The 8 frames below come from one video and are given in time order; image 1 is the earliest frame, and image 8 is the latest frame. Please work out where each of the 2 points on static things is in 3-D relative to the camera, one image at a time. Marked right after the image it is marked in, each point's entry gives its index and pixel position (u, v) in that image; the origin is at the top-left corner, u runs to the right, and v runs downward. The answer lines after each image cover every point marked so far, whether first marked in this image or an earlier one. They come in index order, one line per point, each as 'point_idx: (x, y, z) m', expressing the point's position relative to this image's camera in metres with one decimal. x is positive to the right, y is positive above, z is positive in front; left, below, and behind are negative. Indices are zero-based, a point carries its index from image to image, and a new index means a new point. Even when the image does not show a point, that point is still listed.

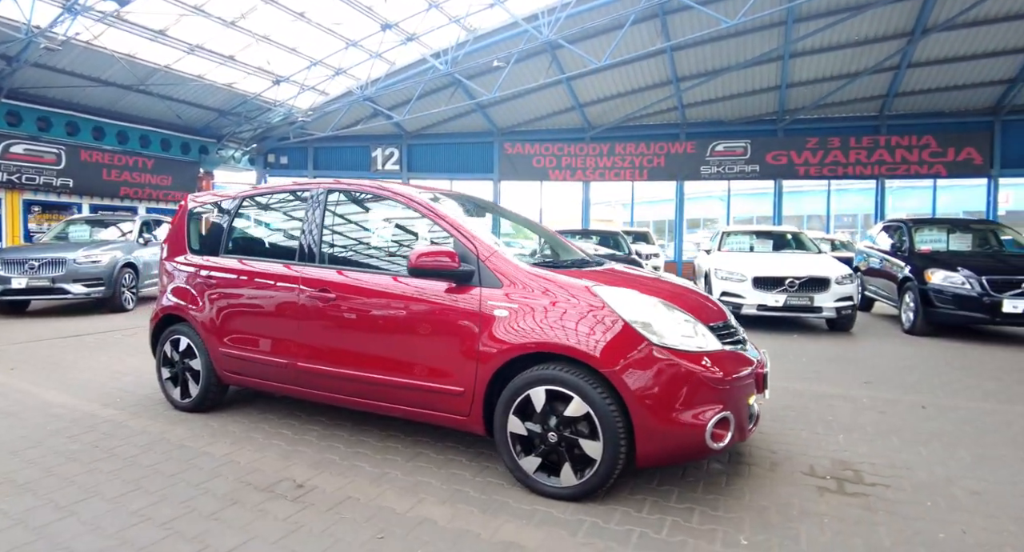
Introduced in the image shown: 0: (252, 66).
0: (-8.2, +6.6, +15.6) m
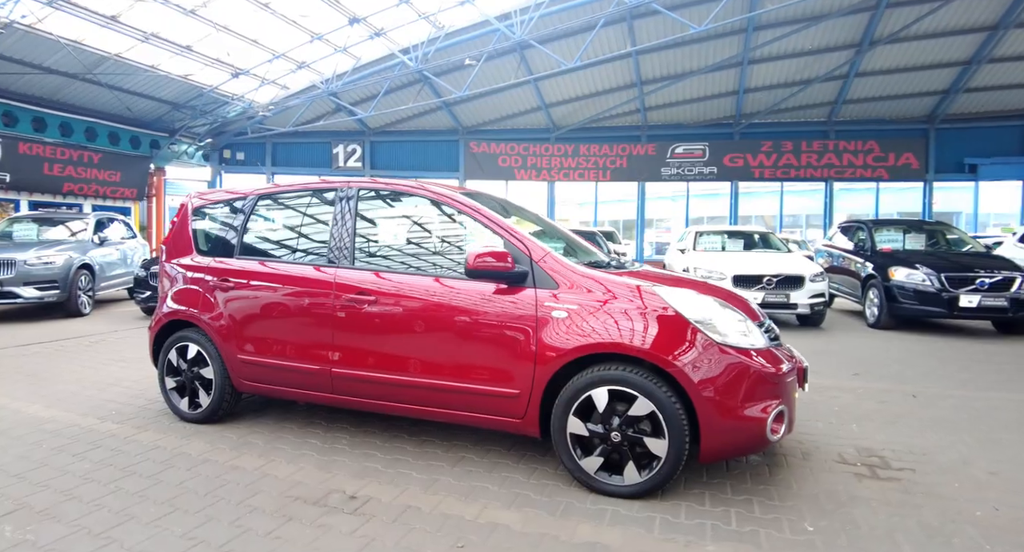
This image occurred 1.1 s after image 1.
0: (-9.0, +6.5, +14.8) m
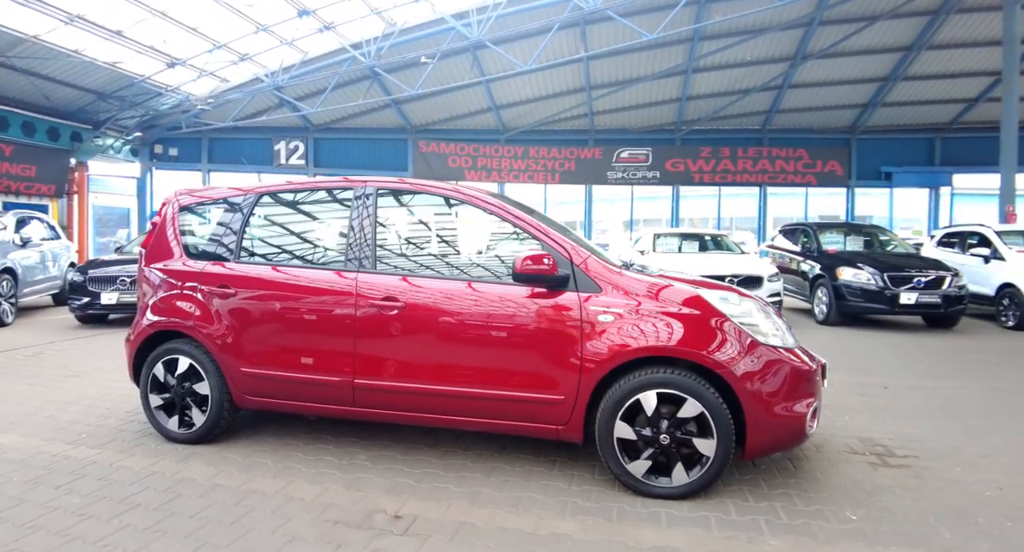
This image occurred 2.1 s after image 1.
0: (-10.1, +6.4, +13.7) m
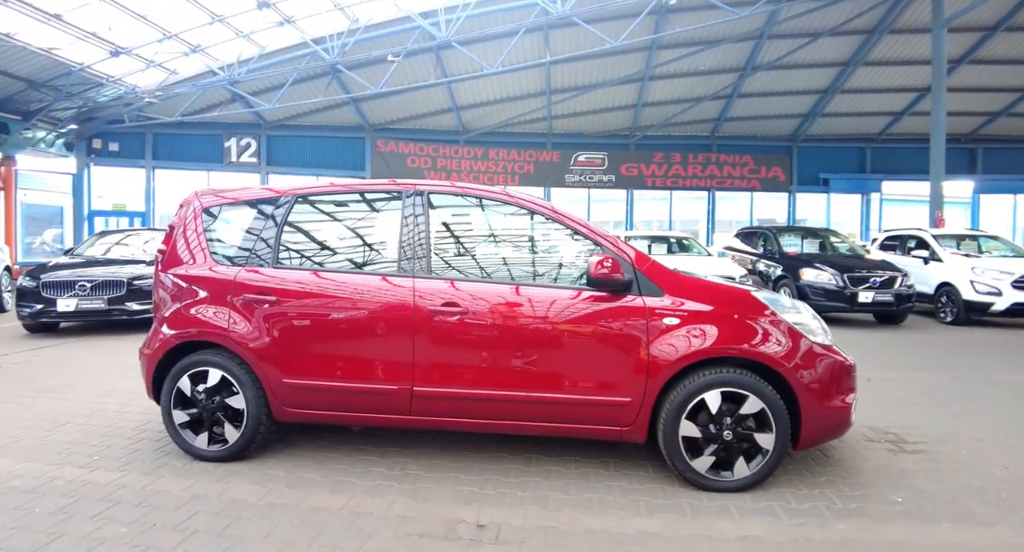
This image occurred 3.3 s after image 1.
0: (-10.9, +6.3, +12.6) m
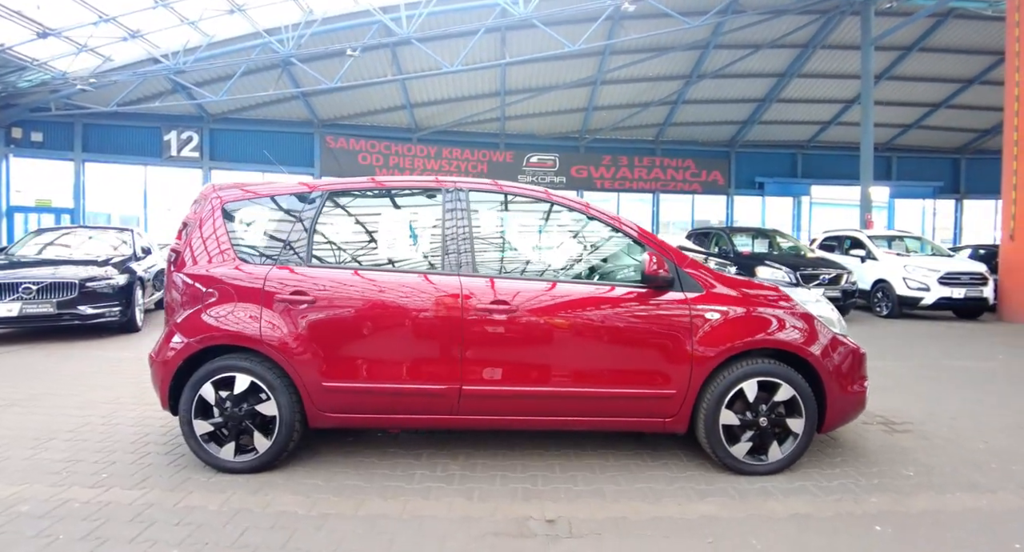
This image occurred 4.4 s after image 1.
0: (-11.6, +6.2, +11.4) m
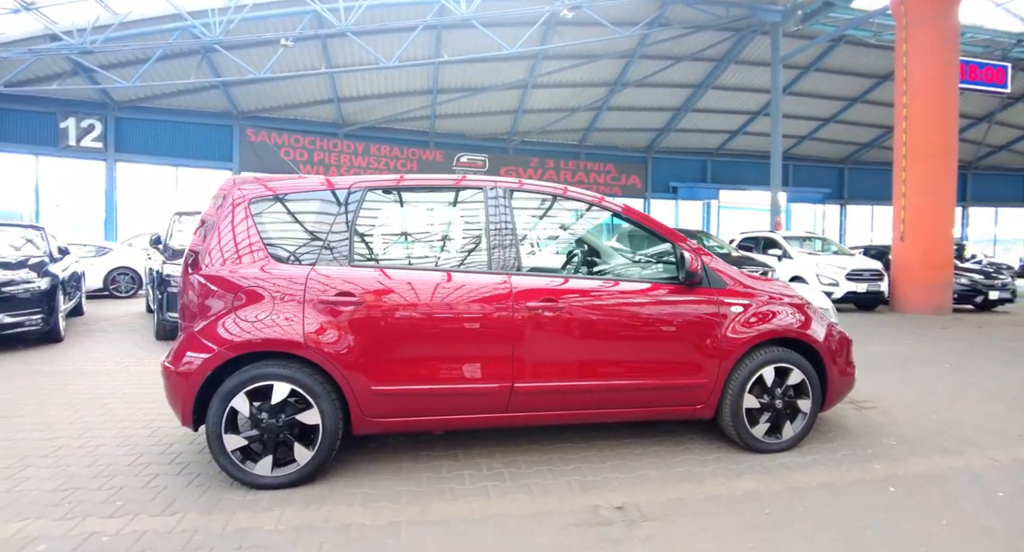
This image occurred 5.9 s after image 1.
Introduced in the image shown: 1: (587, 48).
0: (-12.6, +6.1, +9.6) m
1: (+3.0, +8.6, +18.8) m
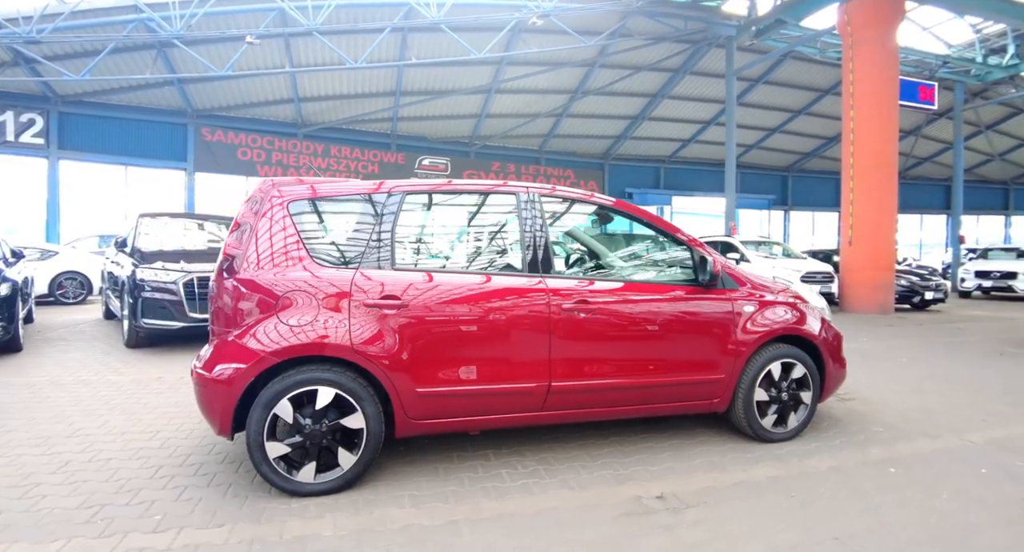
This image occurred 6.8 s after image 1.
0: (-13.0, +5.9, +8.7) m
1: (+1.8, +8.5, +19.2) m
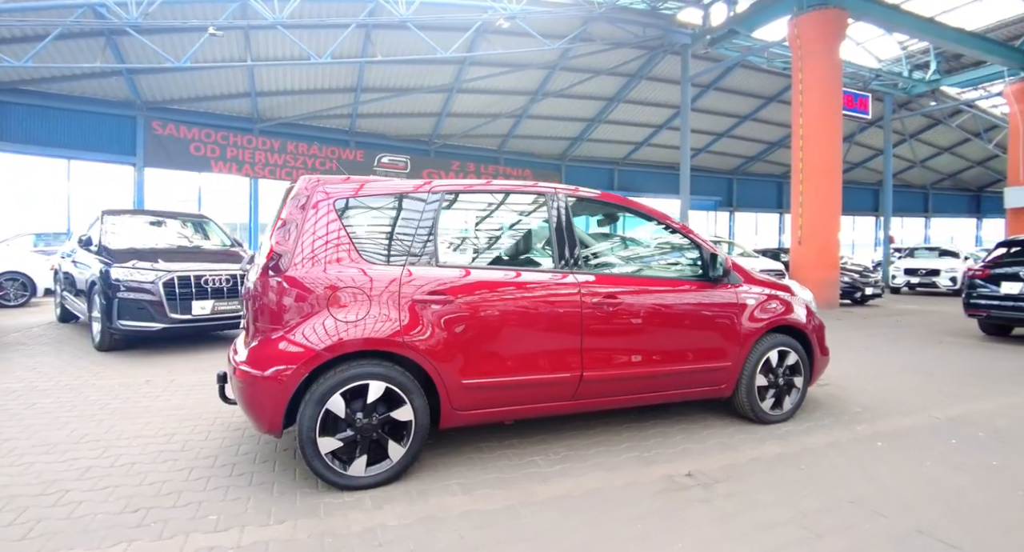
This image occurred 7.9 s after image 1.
0: (-13.2, +5.9, +7.7) m
1: (+0.5, +8.5, +19.5) m
